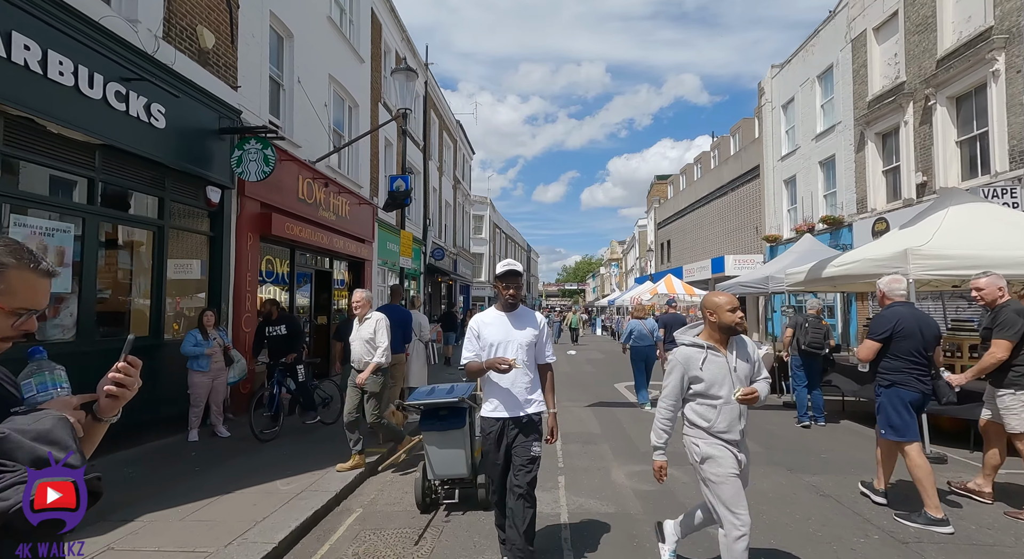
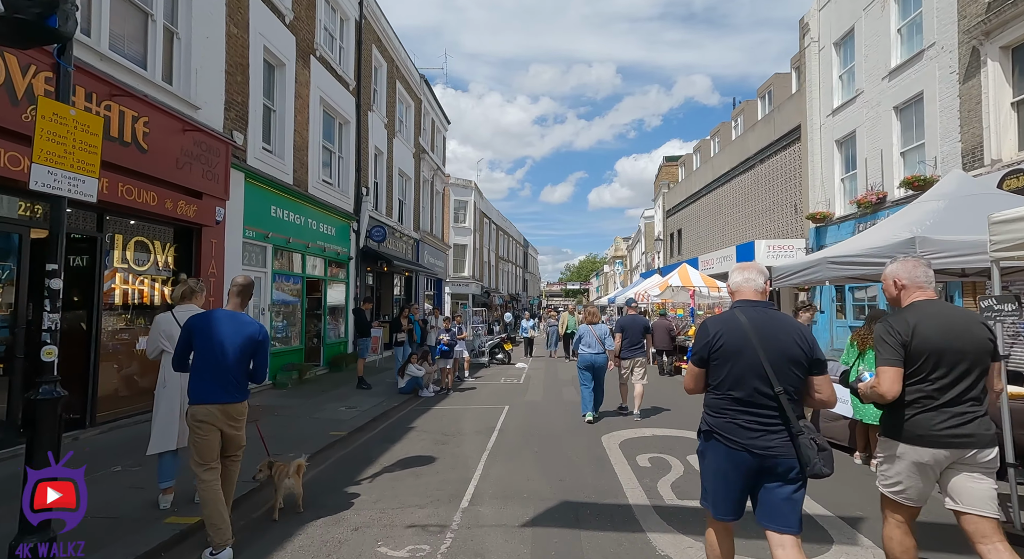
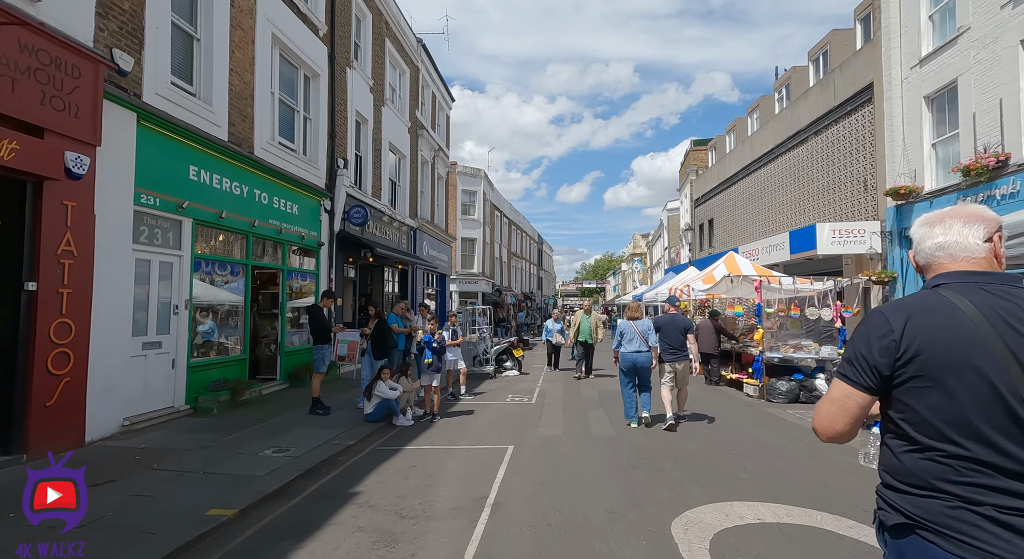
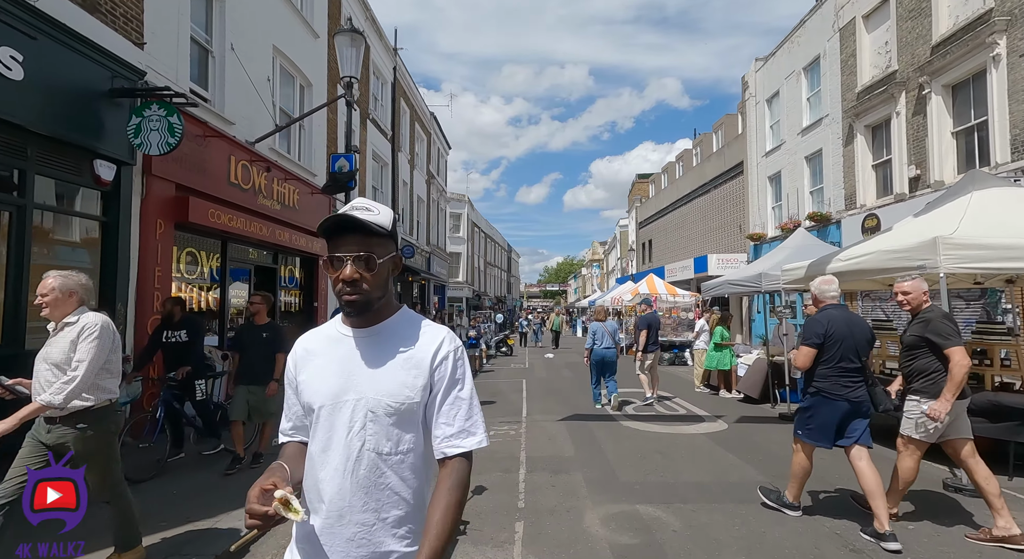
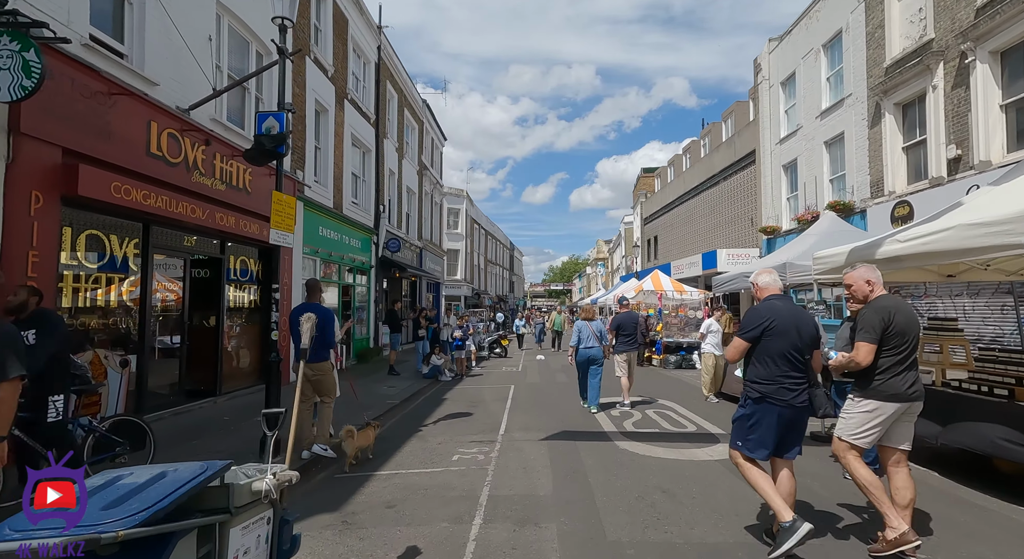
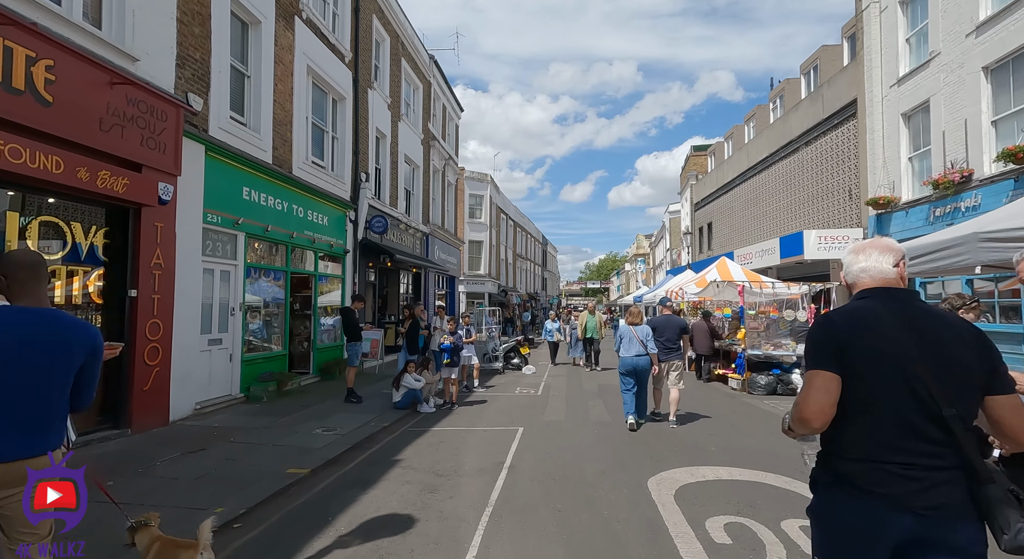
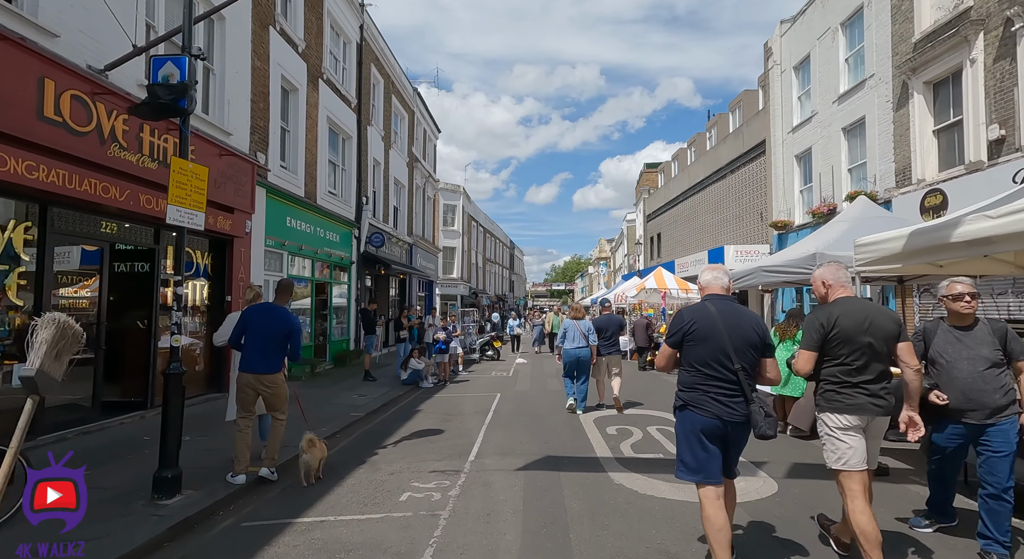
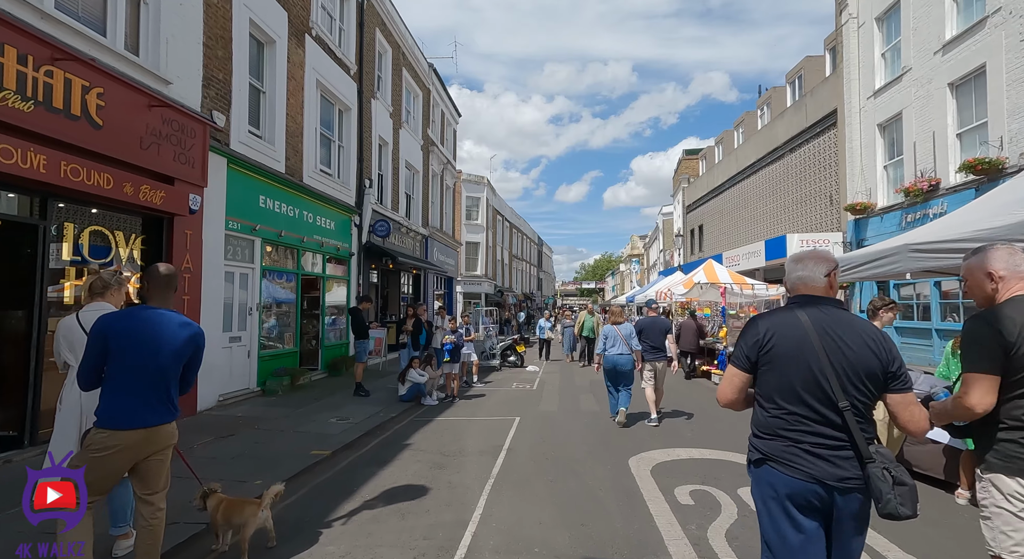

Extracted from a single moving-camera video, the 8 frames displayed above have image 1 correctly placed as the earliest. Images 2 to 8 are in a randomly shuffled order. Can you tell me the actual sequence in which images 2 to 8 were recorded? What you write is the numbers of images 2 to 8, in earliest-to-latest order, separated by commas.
4, 5, 7, 2, 8, 6, 3
